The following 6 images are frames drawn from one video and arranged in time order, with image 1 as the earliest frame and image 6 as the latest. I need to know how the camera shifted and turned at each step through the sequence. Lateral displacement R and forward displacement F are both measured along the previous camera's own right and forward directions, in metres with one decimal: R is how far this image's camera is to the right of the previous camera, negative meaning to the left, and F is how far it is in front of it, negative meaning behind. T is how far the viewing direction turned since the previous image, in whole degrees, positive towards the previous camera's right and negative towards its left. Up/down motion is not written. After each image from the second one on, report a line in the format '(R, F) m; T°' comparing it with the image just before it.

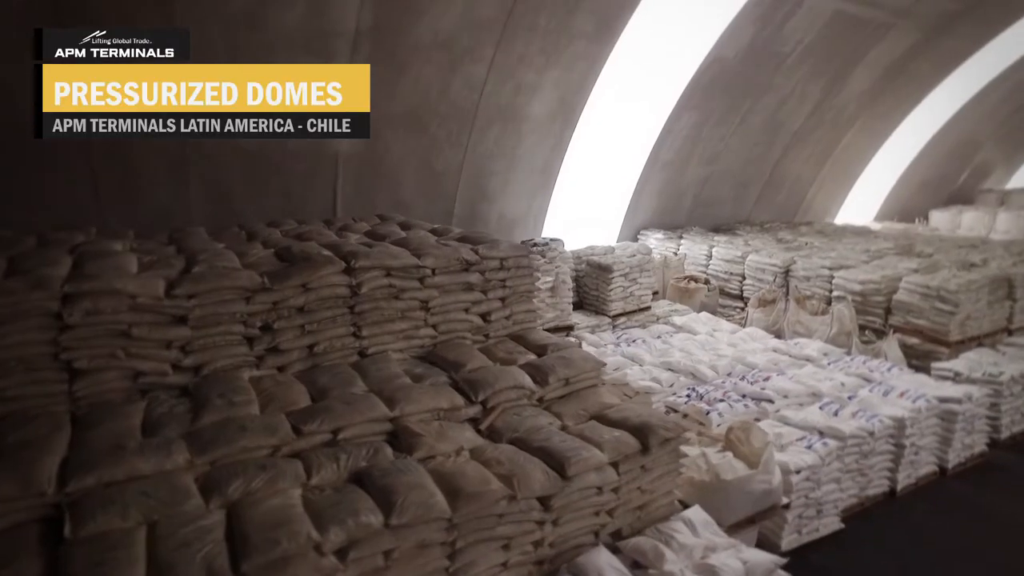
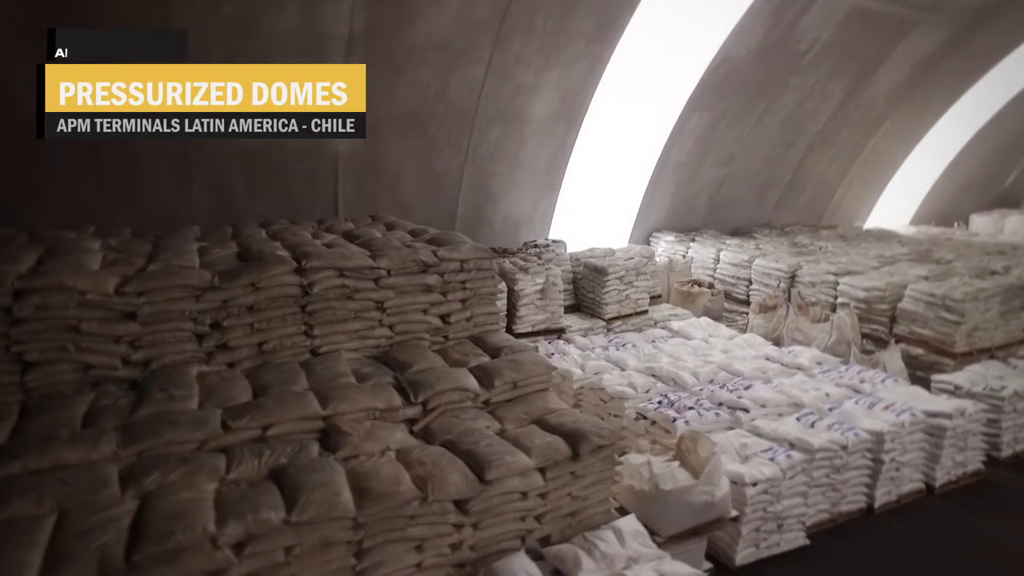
(+0.6, 0.0) m; -4°
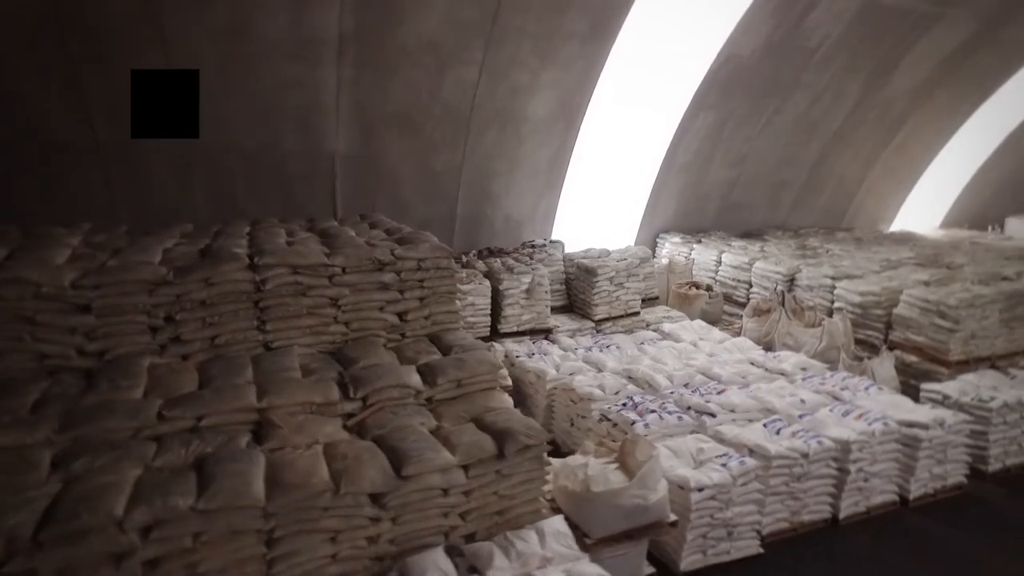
(+0.6, 0.0) m; -4°
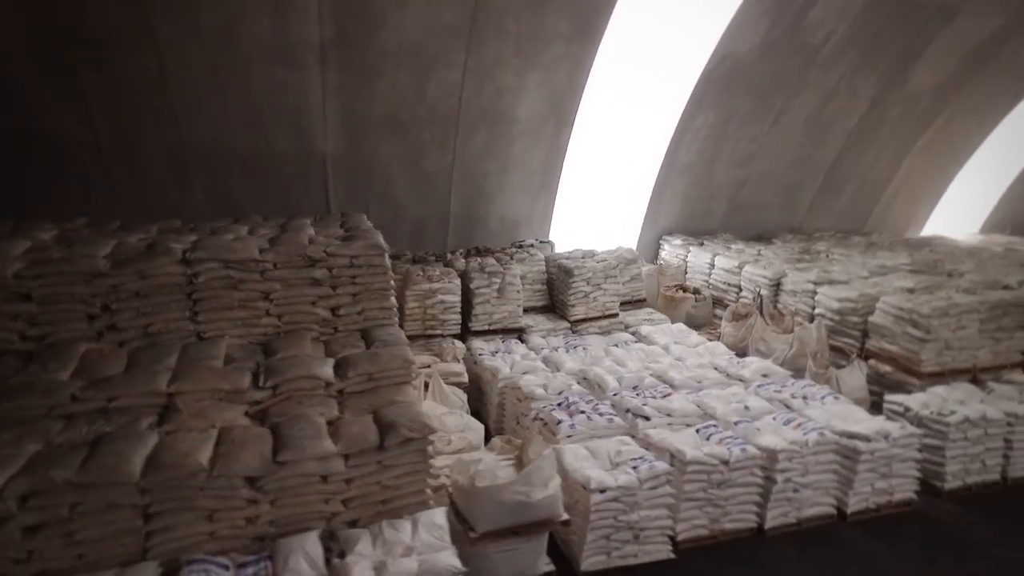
(+0.9, 0.0) m; -5°
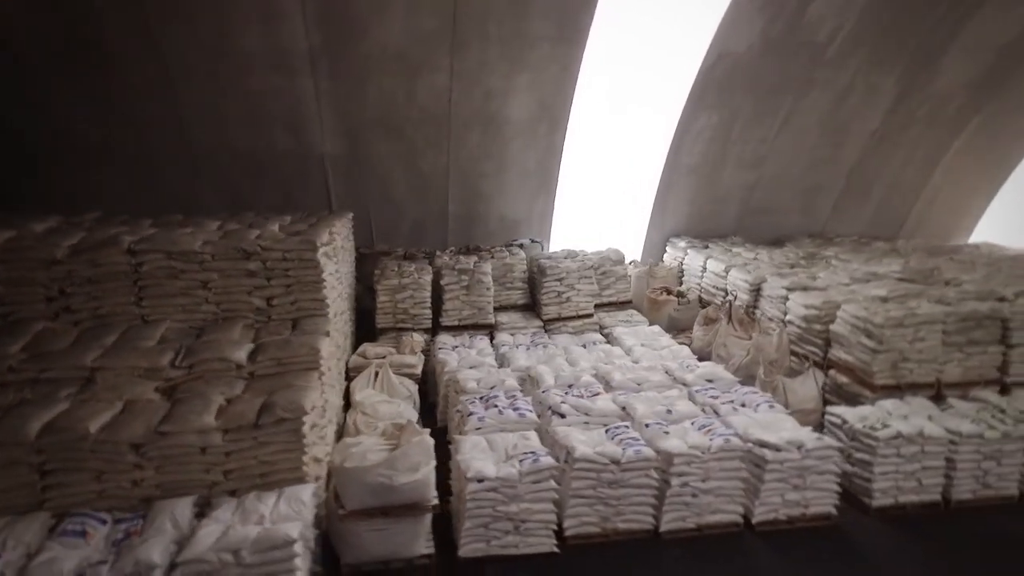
(+1.2, -0.1) m; -7°
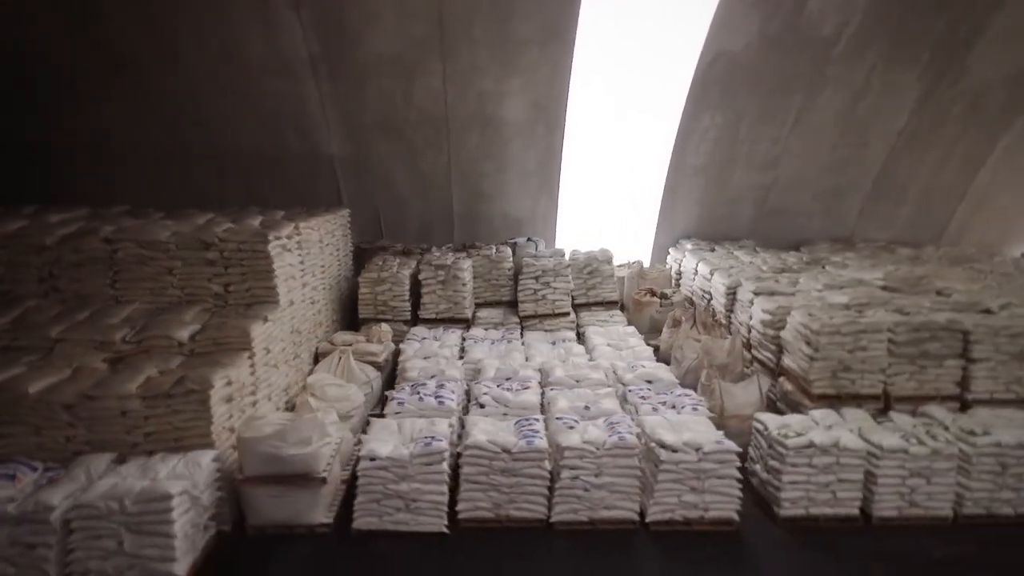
(+1.2, -0.1) m; -8°
